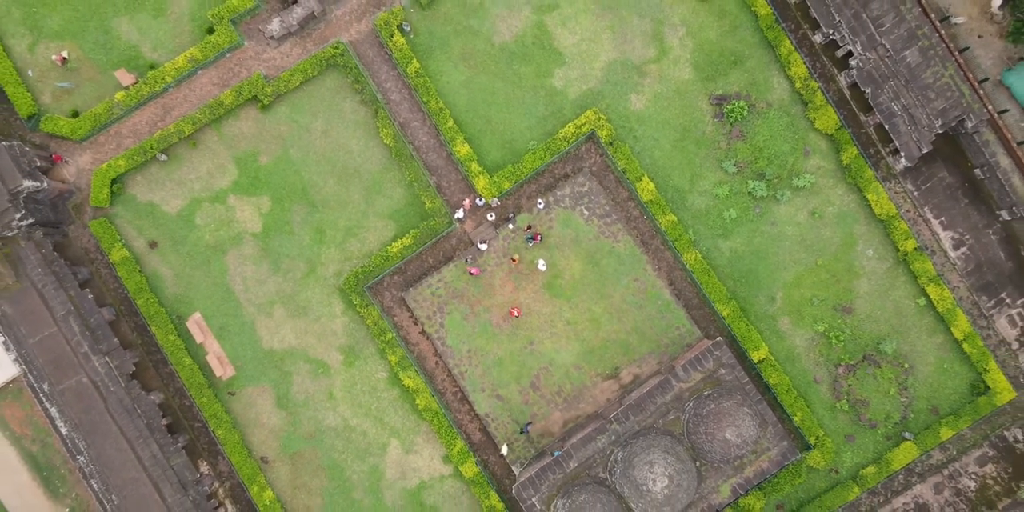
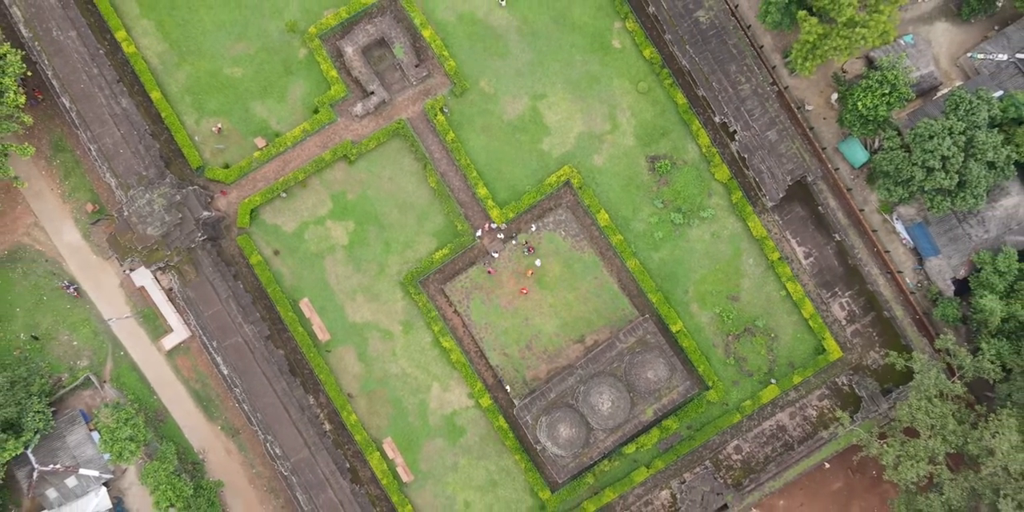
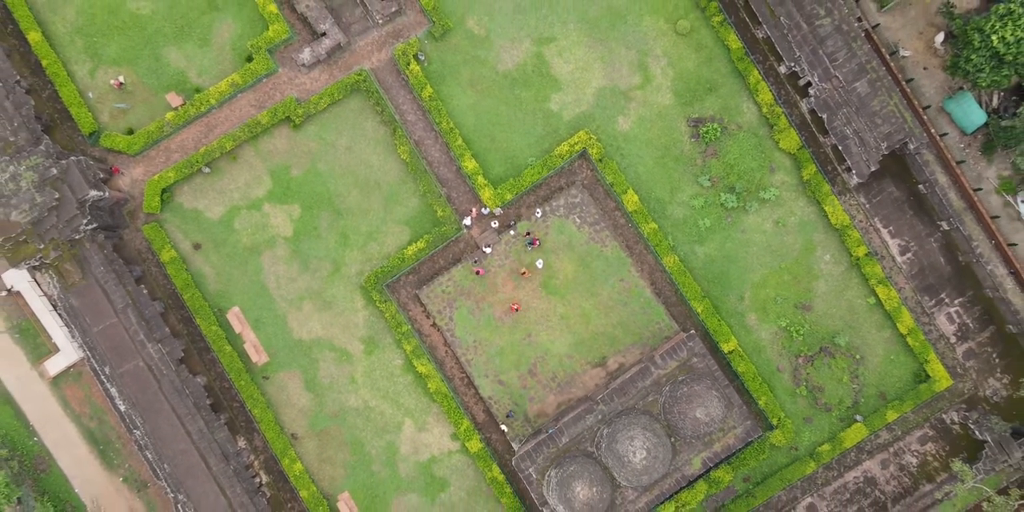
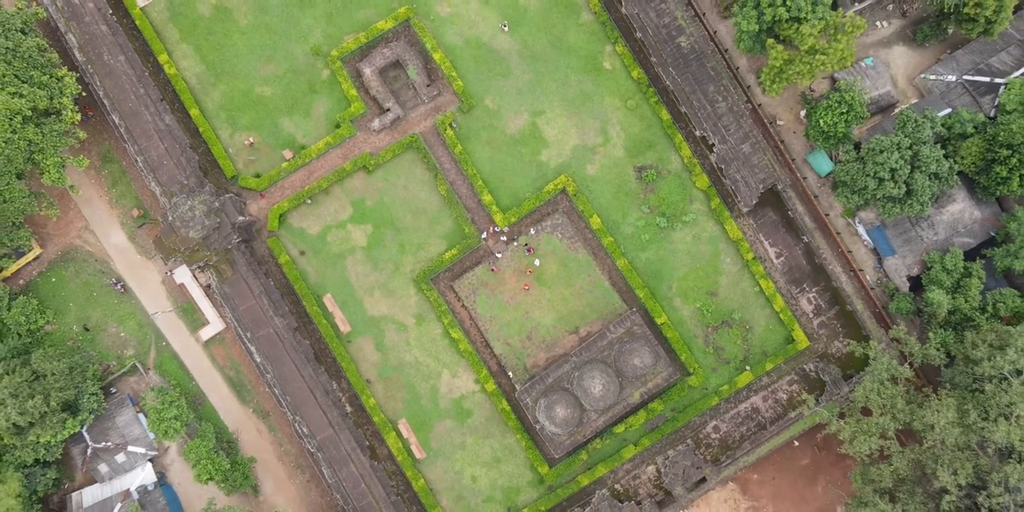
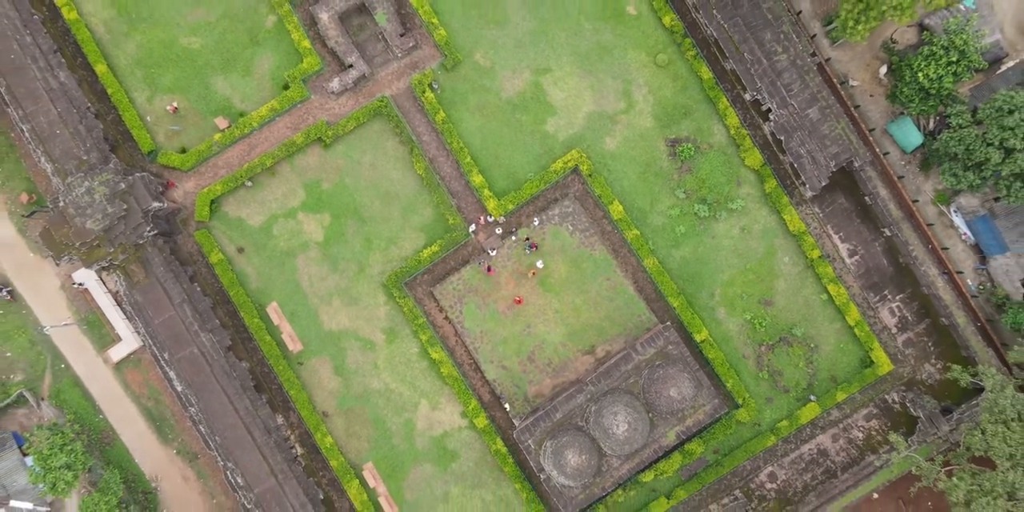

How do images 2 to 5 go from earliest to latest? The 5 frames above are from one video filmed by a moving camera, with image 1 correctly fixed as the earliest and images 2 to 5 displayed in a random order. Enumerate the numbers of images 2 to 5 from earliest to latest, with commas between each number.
3, 5, 2, 4
